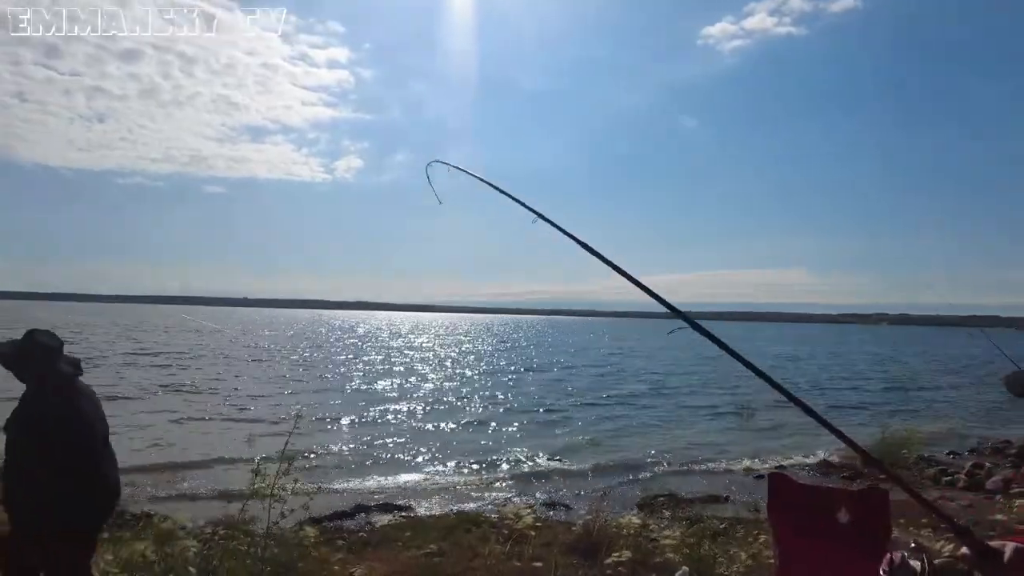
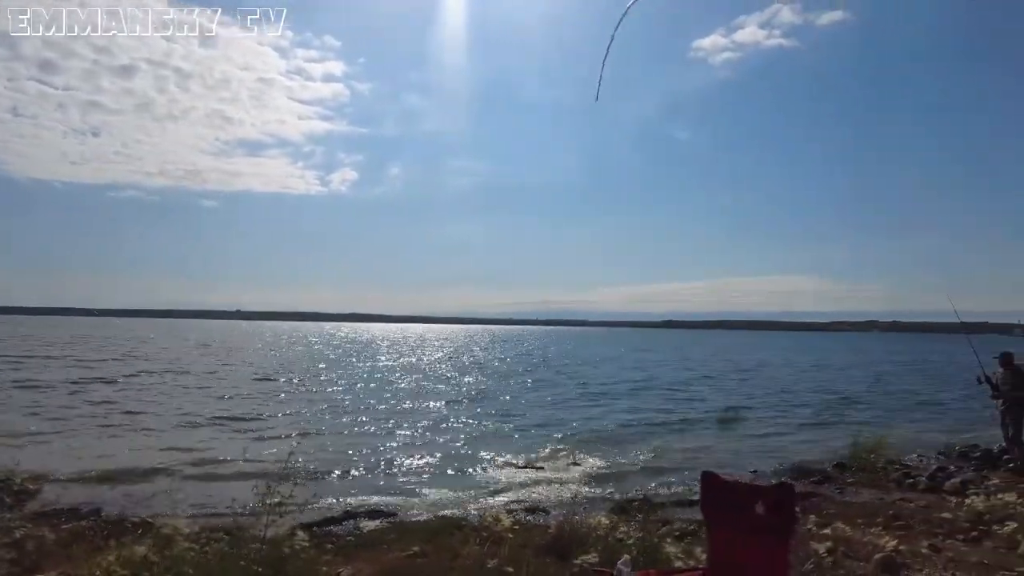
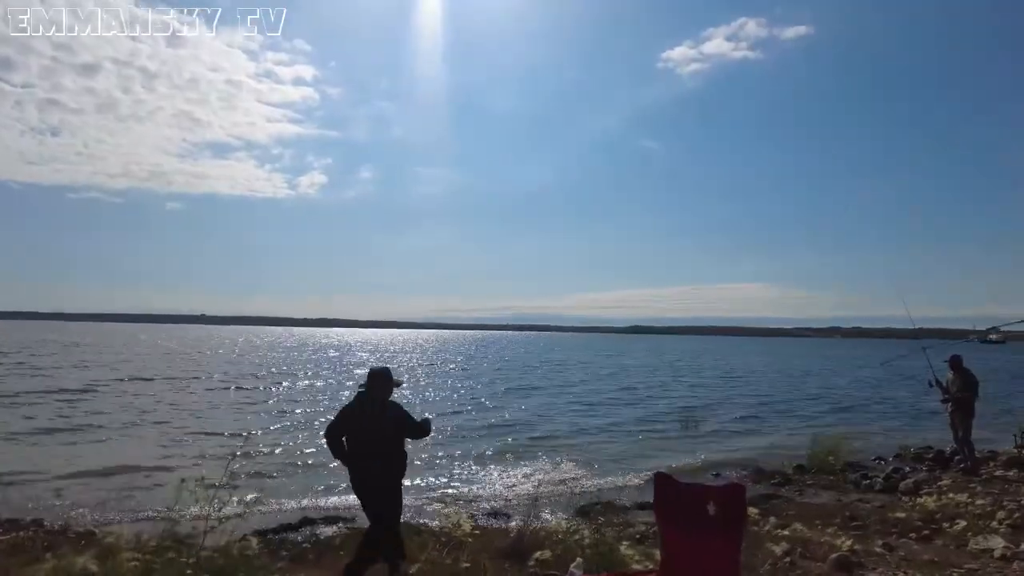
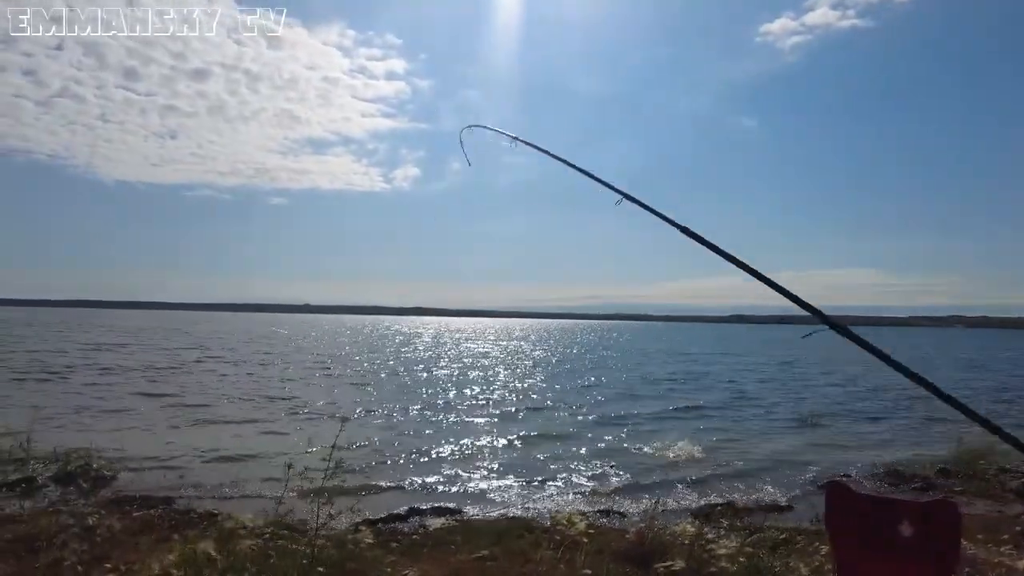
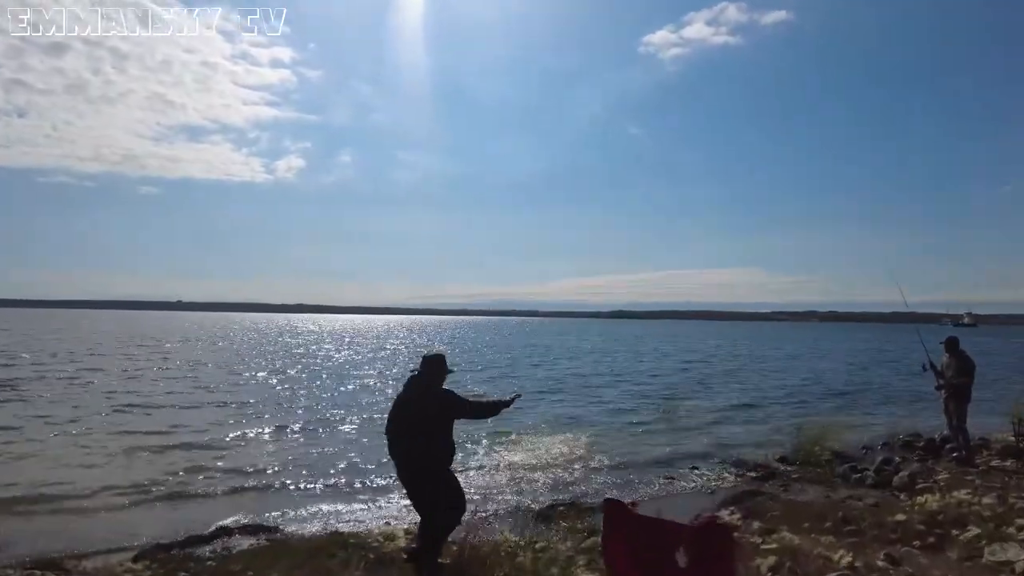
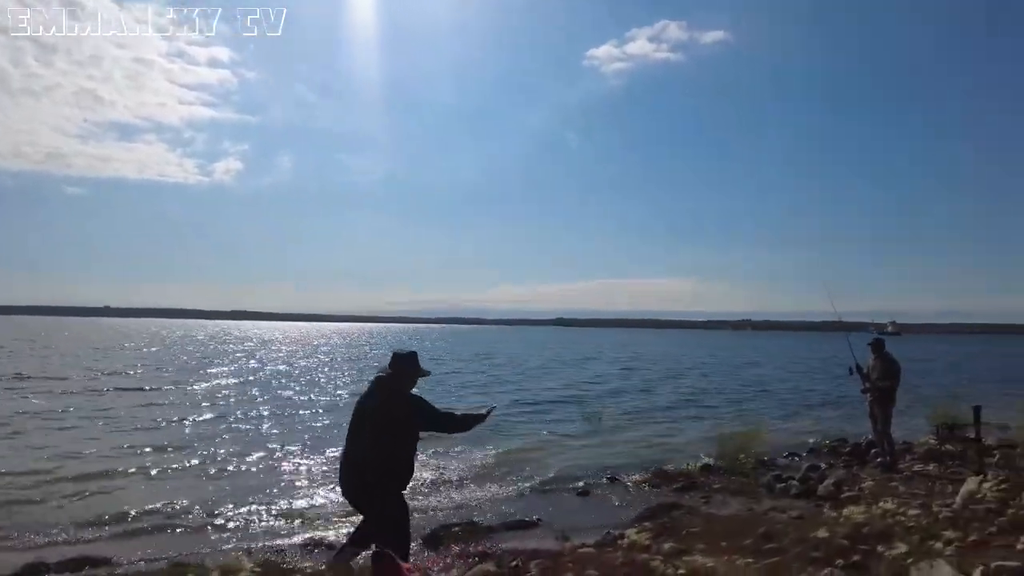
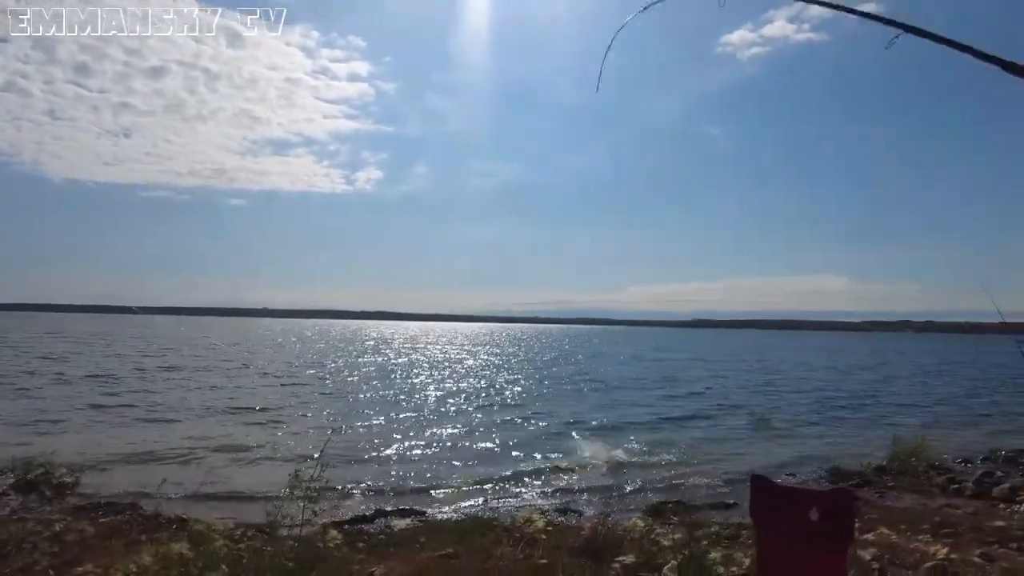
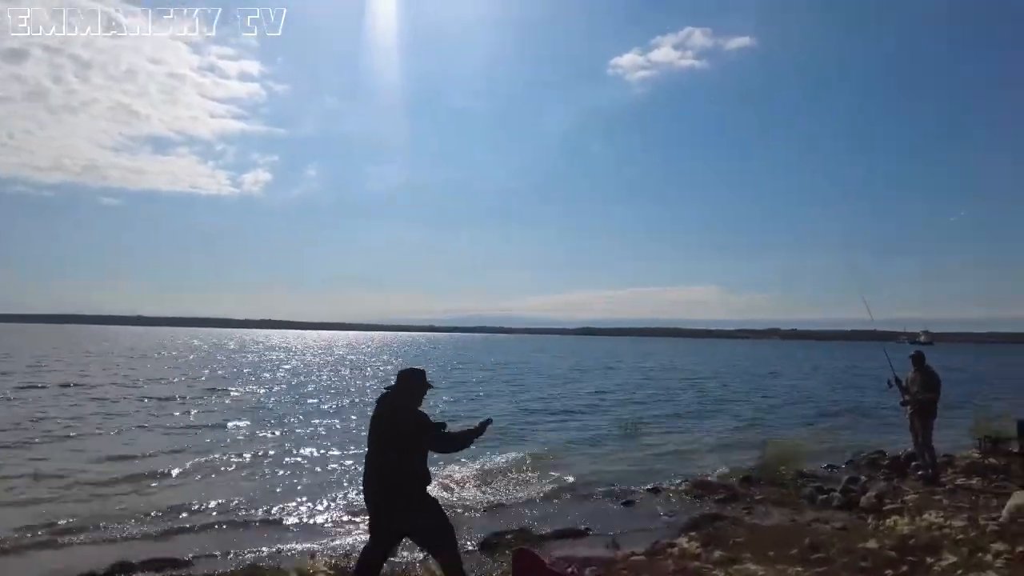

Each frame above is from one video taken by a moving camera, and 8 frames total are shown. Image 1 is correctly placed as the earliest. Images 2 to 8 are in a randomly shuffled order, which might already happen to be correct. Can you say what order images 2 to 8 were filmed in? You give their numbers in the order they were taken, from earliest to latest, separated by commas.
4, 7, 2, 3, 5, 8, 6
